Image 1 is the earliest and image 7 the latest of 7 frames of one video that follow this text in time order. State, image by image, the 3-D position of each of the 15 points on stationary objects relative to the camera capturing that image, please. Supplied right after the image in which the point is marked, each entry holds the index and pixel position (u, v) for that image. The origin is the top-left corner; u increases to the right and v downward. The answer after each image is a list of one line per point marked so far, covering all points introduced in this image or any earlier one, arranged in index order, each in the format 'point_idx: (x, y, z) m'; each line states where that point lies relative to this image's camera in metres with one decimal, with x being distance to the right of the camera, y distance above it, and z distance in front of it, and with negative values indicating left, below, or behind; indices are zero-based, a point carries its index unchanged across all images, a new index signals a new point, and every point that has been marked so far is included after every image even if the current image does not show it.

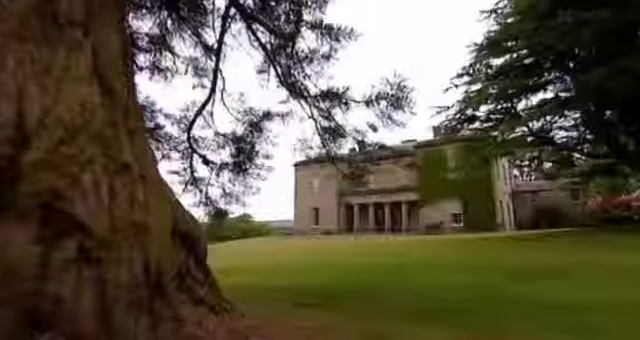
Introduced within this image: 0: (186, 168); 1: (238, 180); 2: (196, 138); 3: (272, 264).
0: (-2.3, 0.0, +5.5) m
1: (-1.4, -0.2, +5.9) m
2: (-2.2, +0.6, +5.6) m
3: (-1.4, -3.5, +11.3) m
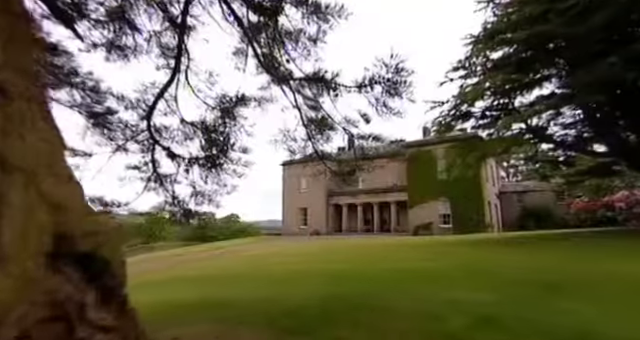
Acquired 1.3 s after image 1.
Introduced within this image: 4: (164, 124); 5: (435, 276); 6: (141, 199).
0: (-2.5, +0.1, +4.7) m
1: (-1.7, -0.1, +5.1) m
2: (-2.5, +0.7, +4.8) m
3: (-1.9, -3.4, +10.5) m
4: (-2.4, +0.7, +4.9) m
5: (+3.1, -2.8, +8.2) m
6: (-2.4, -0.4, +4.3) m
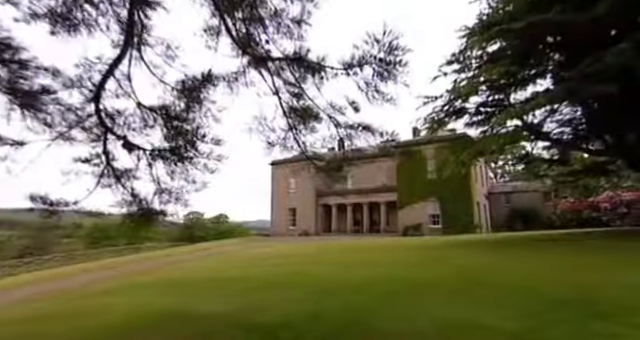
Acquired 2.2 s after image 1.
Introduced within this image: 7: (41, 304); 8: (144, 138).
0: (-2.7, +0.2, +4.0) m
1: (-1.9, 0.0, +4.4) m
2: (-2.7, +0.8, +4.1) m
3: (-2.3, -3.4, +9.8) m
4: (-2.7, +0.8, +4.2) m
5: (+2.8, -2.8, +7.7) m
6: (-2.6, -0.3, +3.6) m
7: (-8.1, -3.9, +9.3) m
8: (-2.4, +0.4, +4.3) m
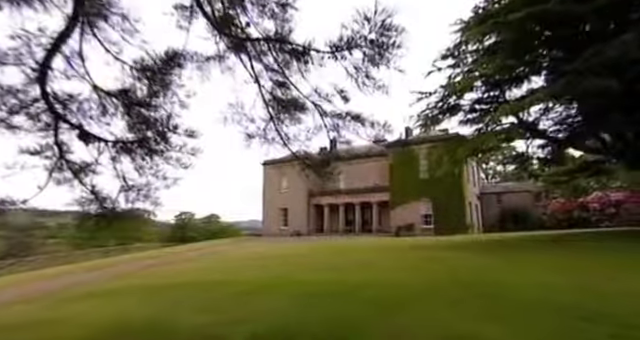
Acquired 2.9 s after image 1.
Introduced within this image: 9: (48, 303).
0: (-2.9, +0.3, +3.5) m
1: (-2.1, 0.0, +3.9) m
2: (-2.9, +0.8, +3.6) m
3: (-2.6, -3.3, +9.3) m
4: (-2.9, +0.9, +3.7) m
5: (+2.5, -2.7, +7.3) m
6: (-2.7, -0.2, +3.1) m
7: (-8.4, -3.8, +8.7) m
8: (-2.6, +0.5, +3.8) m
9: (-7.6, -3.7, +8.9) m
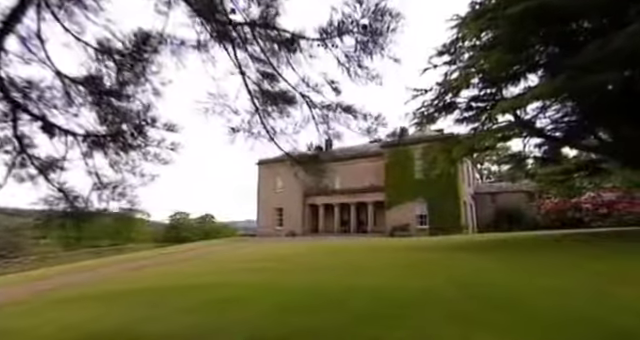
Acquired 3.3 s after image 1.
0: (-3.0, +0.3, +3.2) m
1: (-2.2, +0.1, +3.6) m
2: (-3.0, +0.9, +3.3) m
3: (-2.8, -3.2, +9.0) m
4: (-3.0, +0.9, +3.3) m
5: (+2.3, -2.7, +7.1) m
6: (-2.9, -0.2, +2.8) m
7: (-8.6, -3.7, +8.3) m
8: (-2.7, +0.6, +3.5) m
9: (-7.8, -3.7, +8.5) m
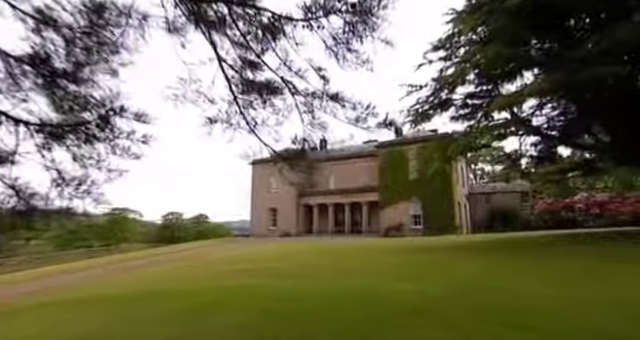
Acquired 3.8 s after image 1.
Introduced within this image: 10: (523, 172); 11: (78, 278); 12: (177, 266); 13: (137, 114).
0: (-3.2, +0.4, +2.8) m
1: (-2.4, +0.1, +3.3) m
2: (-3.2, +0.9, +2.9) m
3: (-3.1, -3.2, +8.6) m
4: (-3.1, +1.0, +3.0) m
5: (+2.1, -2.6, +6.8) m
6: (-3.0, -0.1, +2.4) m
7: (-8.8, -3.7, +7.8) m
8: (-2.9, +0.6, +3.1) m
9: (-8.1, -3.6, +8.1) m
10: (+10.7, -0.1, +16.8) m
11: (-10.4, -4.6, +13.6) m
12: (-6.7, -4.5, +14.8) m
13: (-2.0, +0.6, +3.3) m
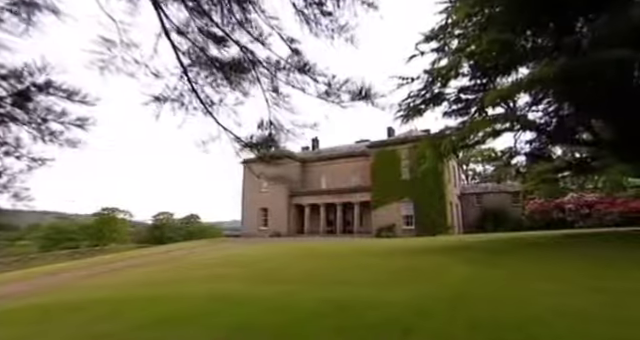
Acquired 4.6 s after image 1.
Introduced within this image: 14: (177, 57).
0: (-3.4, +0.5, +2.1) m
1: (-2.7, +0.2, +2.6) m
2: (-3.4, +1.0, +2.2) m
3: (-3.5, -3.1, +8.0) m
4: (-3.4, +1.1, +2.3) m
5: (+1.7, -2.5, +6.2) m
6: (-3.3, 0.0, +1.8) m
7: (-9.2, -3.5, +7.1) m
8: (-3.1, +0.7, +2.5) m
9: (-8.5, -3.5, +7.3) m
10: (+10.1, 0.0, +16.5) m
11: (-10.9, -4.5, +12.8) m
12: (-7.3, -4.3, +14.1) m
13: (-2.2, +0.7, +2.7) m
14: (-1.3, +1.1, +3.0) m
